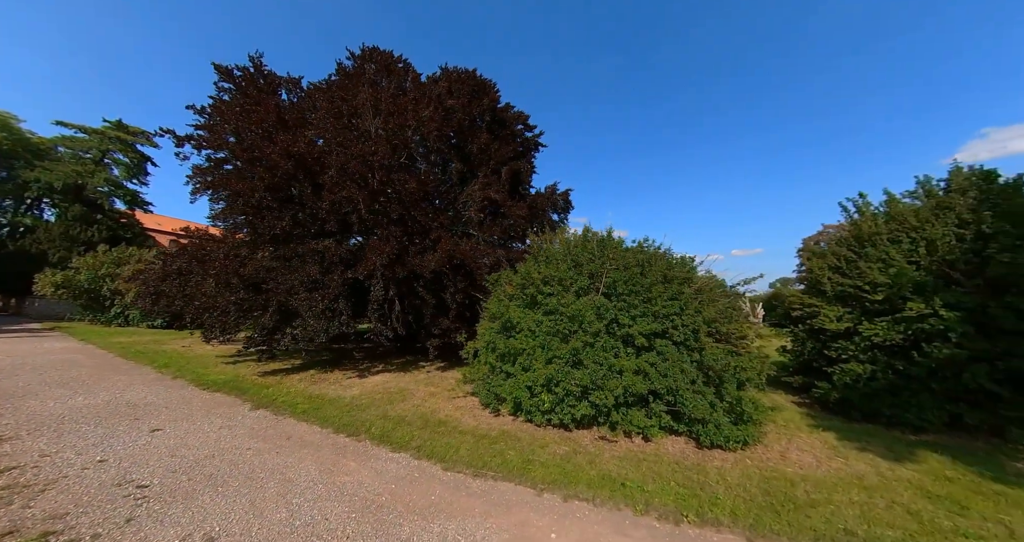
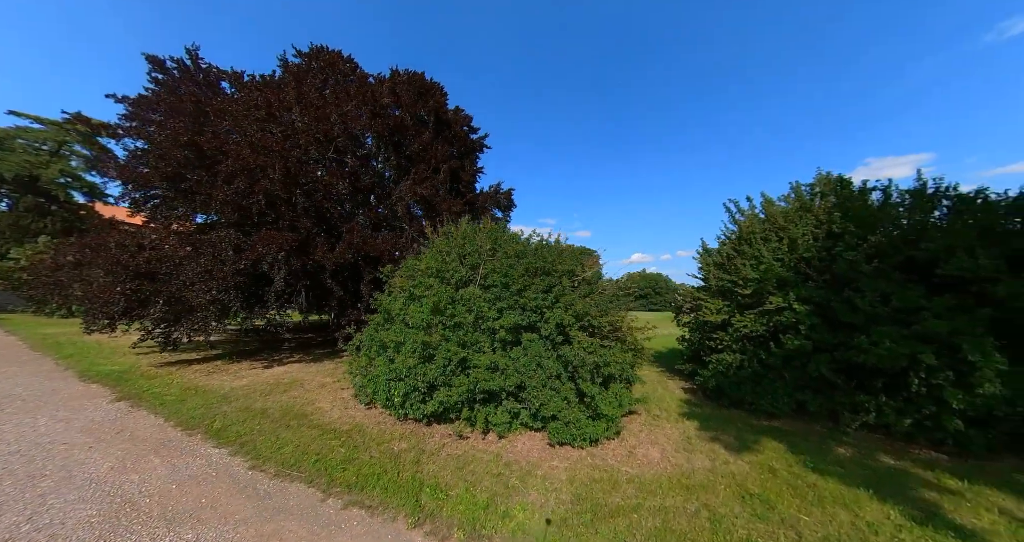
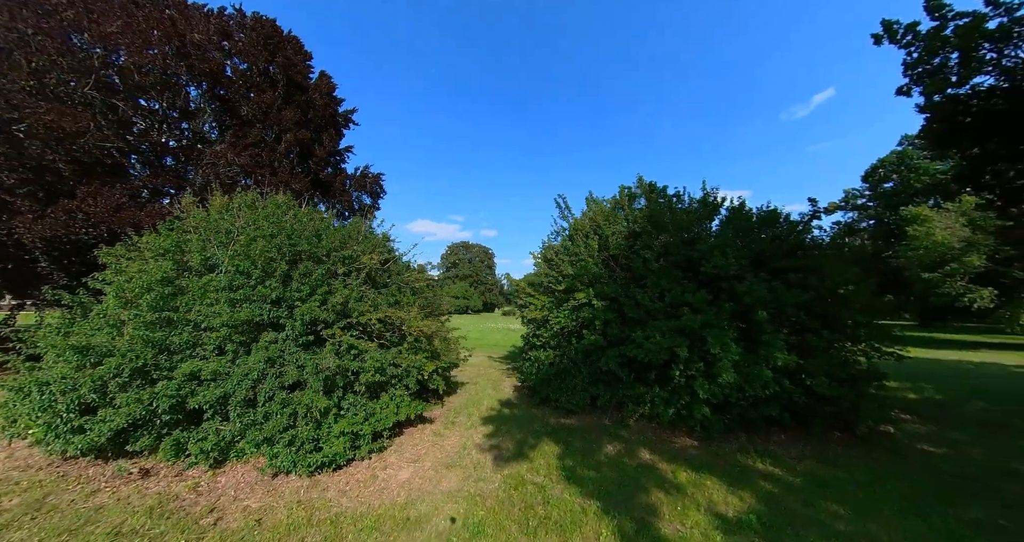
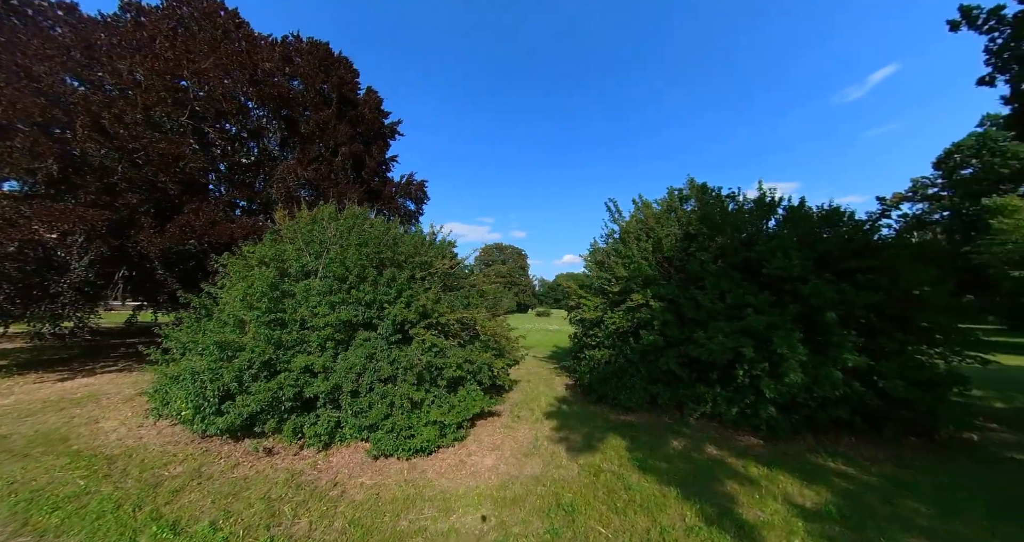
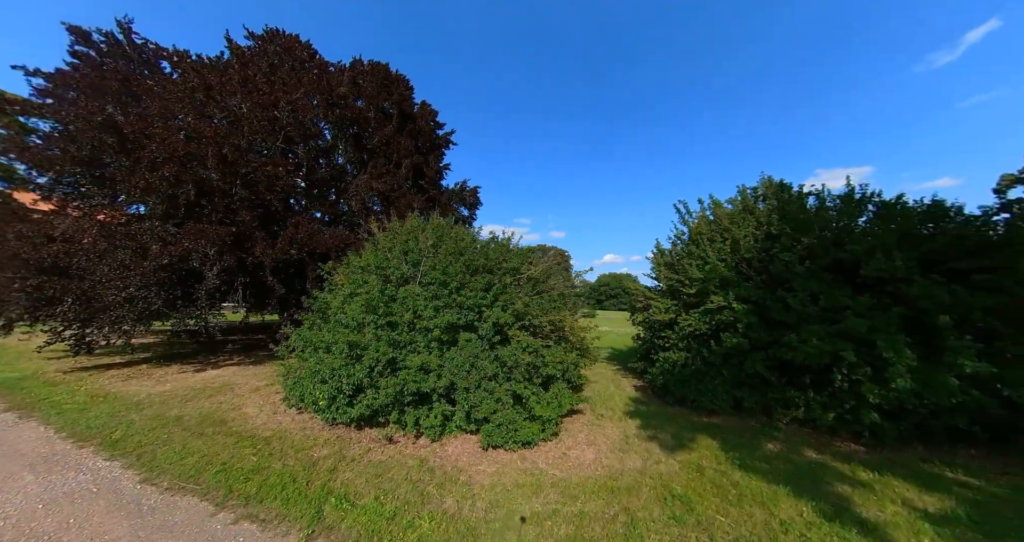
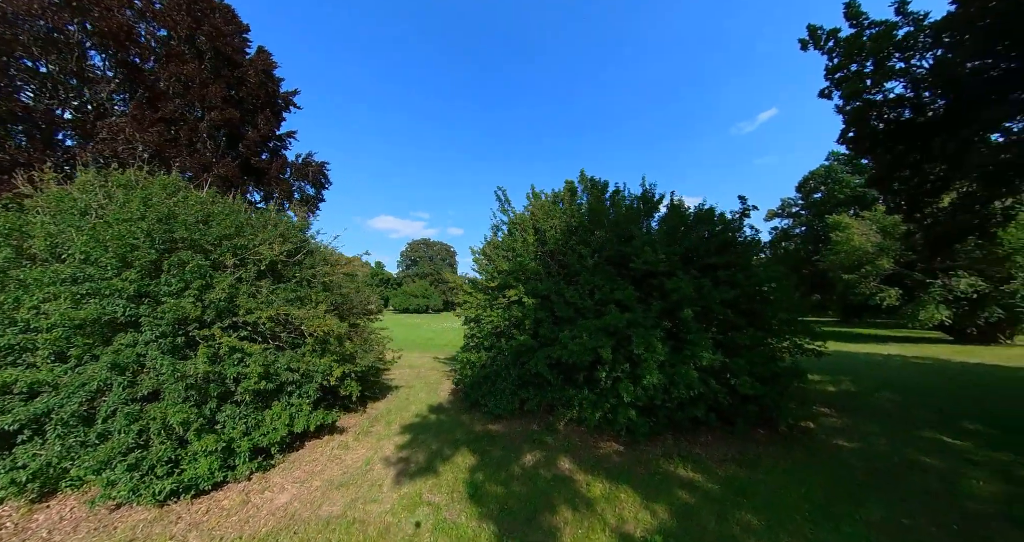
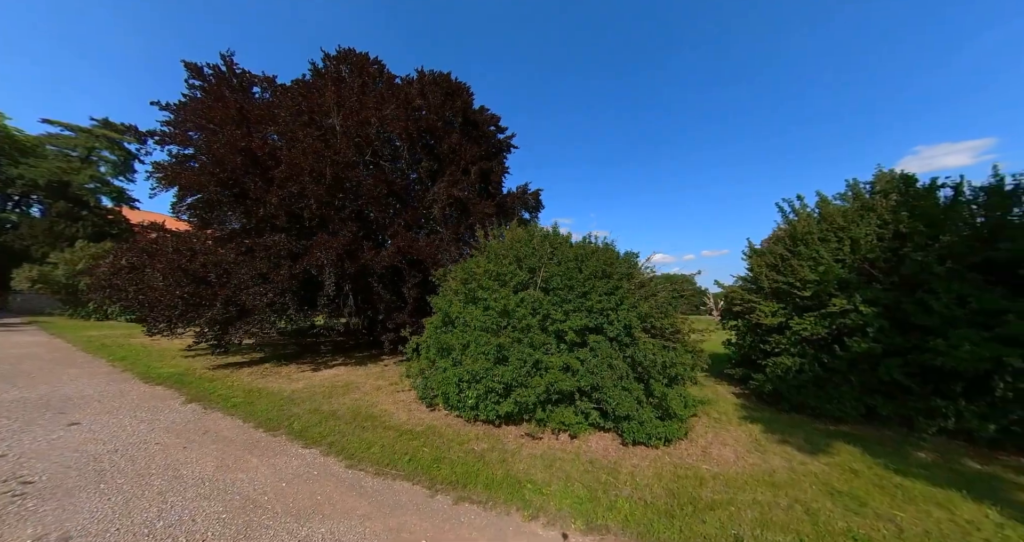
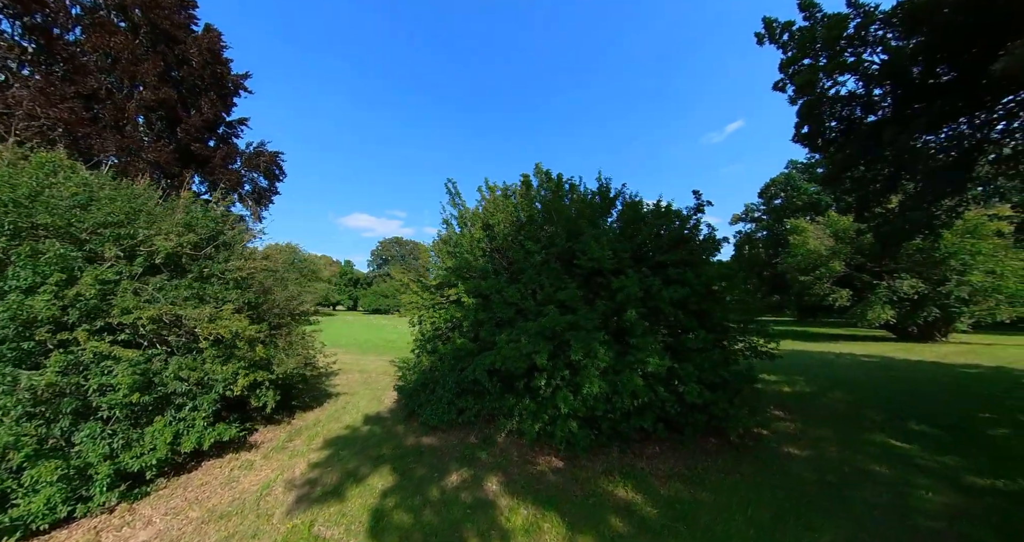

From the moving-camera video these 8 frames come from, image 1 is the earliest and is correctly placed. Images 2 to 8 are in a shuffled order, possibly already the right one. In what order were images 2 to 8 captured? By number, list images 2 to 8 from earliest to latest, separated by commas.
7, 2, 5, 4, 3, 6, 8
